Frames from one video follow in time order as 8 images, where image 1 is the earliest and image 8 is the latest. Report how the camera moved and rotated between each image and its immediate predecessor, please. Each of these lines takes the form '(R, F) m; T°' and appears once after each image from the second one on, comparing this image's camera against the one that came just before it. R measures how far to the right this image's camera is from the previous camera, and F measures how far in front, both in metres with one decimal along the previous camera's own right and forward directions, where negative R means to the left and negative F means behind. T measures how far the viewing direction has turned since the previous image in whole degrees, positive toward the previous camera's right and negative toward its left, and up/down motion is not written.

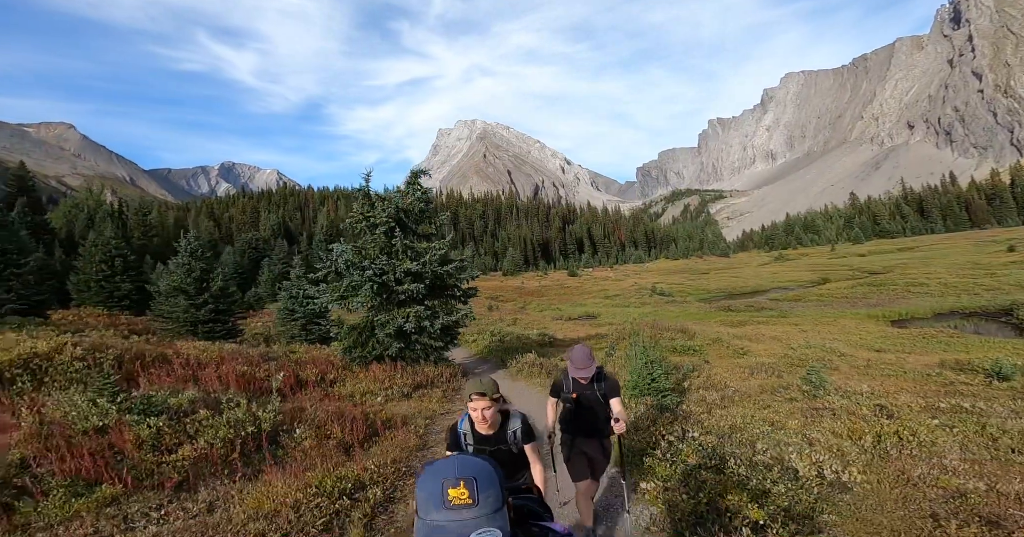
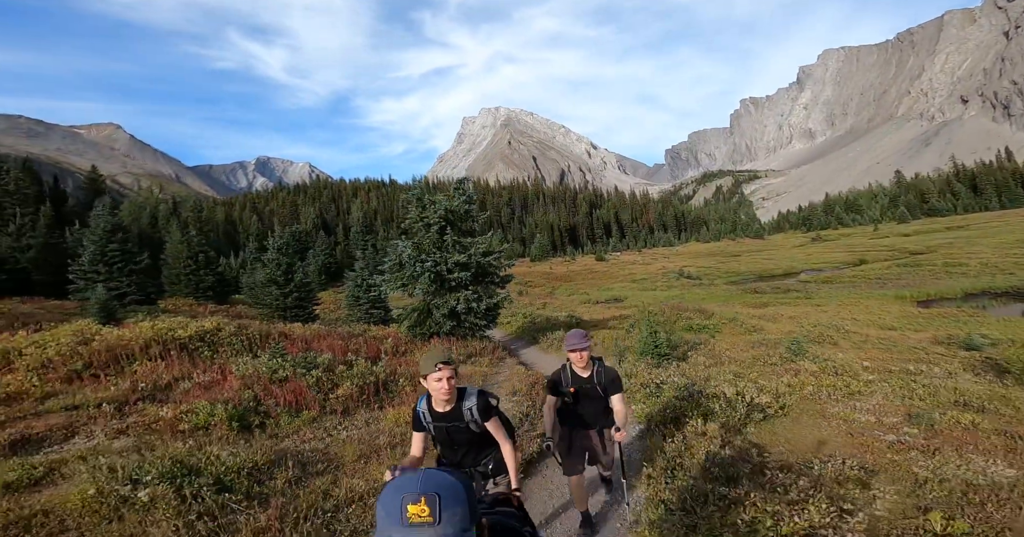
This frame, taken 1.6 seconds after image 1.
(-0.1, -4.2) m; -3°
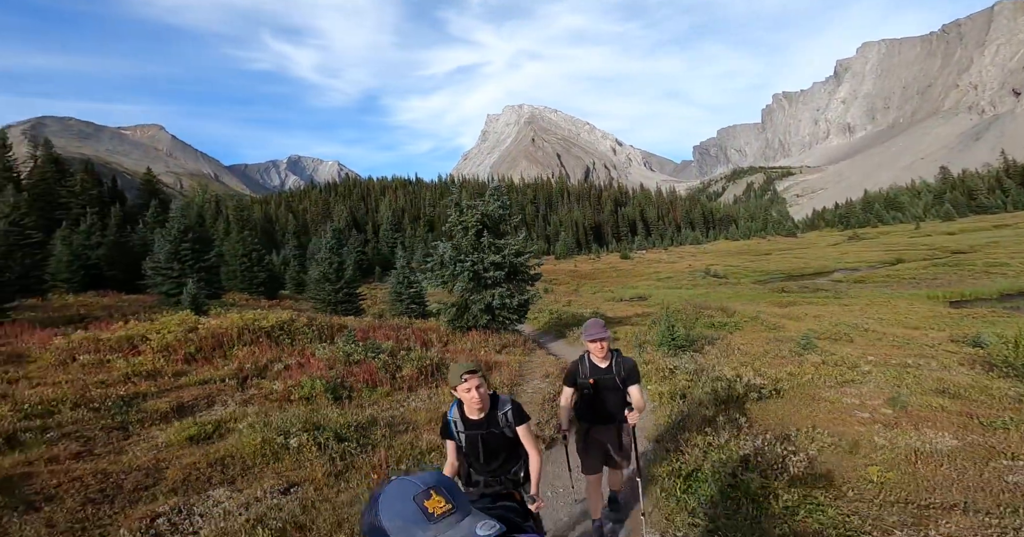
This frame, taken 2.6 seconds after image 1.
(-0.3, -2.4) m; -2°
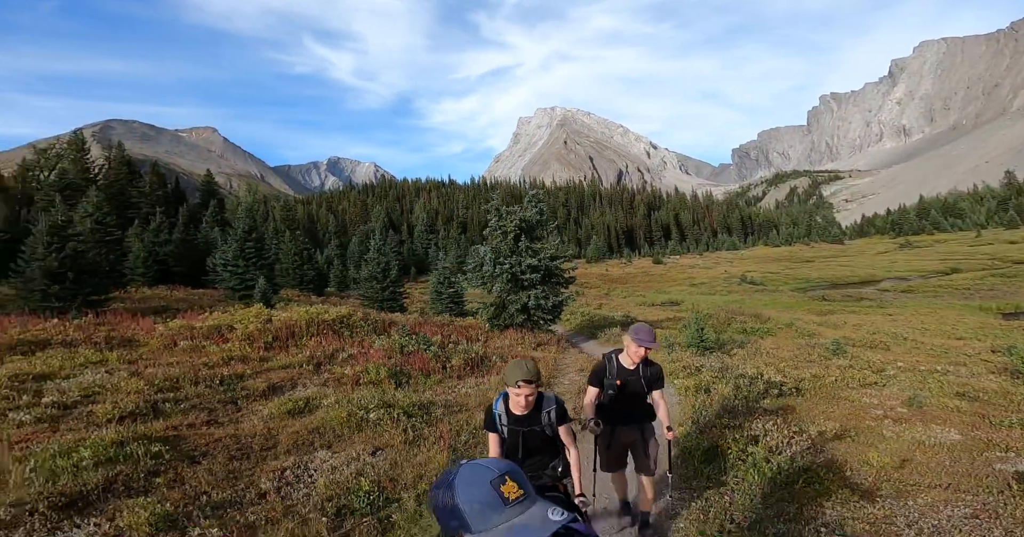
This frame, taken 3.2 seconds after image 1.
(-0.3, -1.5) m; -3°
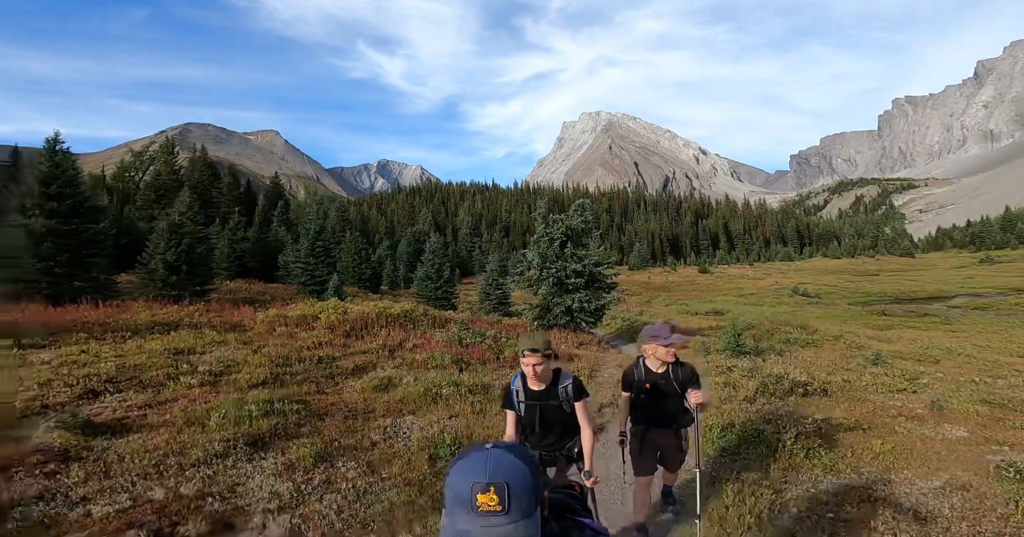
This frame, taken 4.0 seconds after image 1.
(-0.3, -2.0) m; -4°
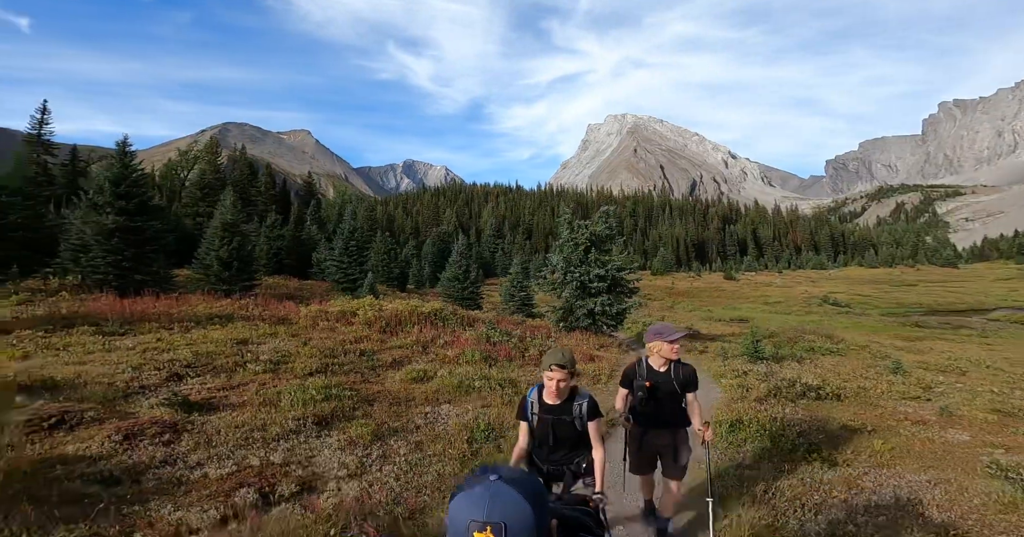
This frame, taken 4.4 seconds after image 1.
(-0.2, -1.1) m; -2°
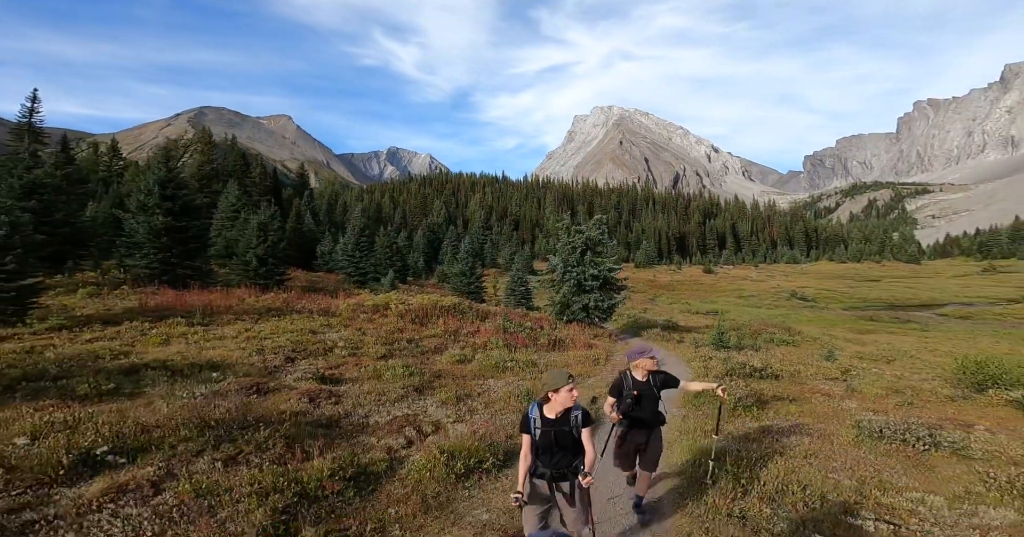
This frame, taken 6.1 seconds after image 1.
(-1.3, -4.3) m; +2°
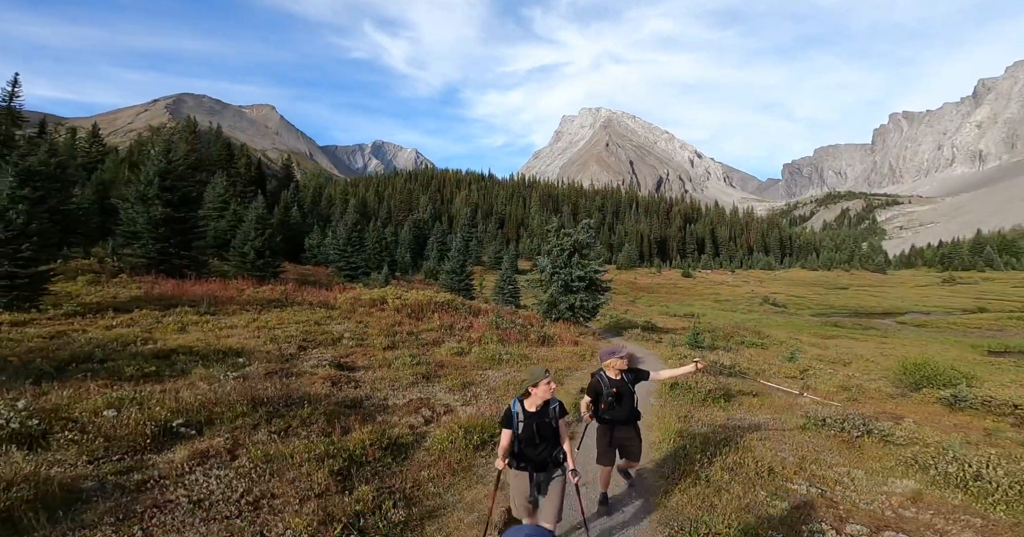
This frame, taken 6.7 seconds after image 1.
(-0.5, -1.5) m; +2°
